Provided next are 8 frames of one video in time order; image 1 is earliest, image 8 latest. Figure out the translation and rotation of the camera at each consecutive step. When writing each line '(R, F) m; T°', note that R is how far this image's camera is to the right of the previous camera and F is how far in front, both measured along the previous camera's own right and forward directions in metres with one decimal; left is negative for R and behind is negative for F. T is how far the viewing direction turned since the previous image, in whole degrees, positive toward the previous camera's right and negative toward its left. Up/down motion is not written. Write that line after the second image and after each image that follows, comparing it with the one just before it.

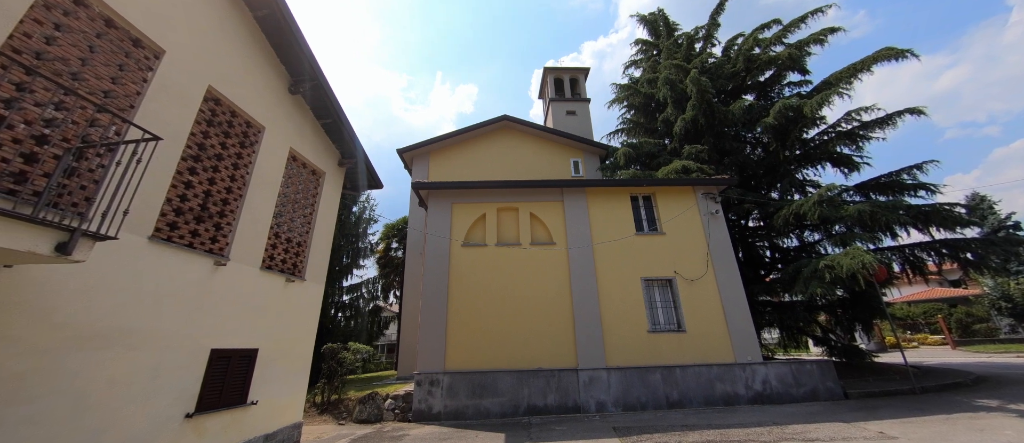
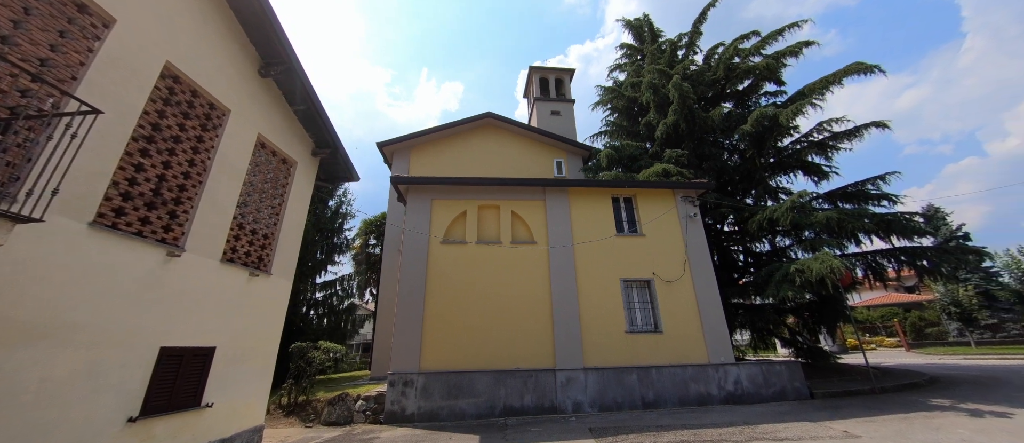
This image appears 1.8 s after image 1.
(0.0, +0.1) m; +3°
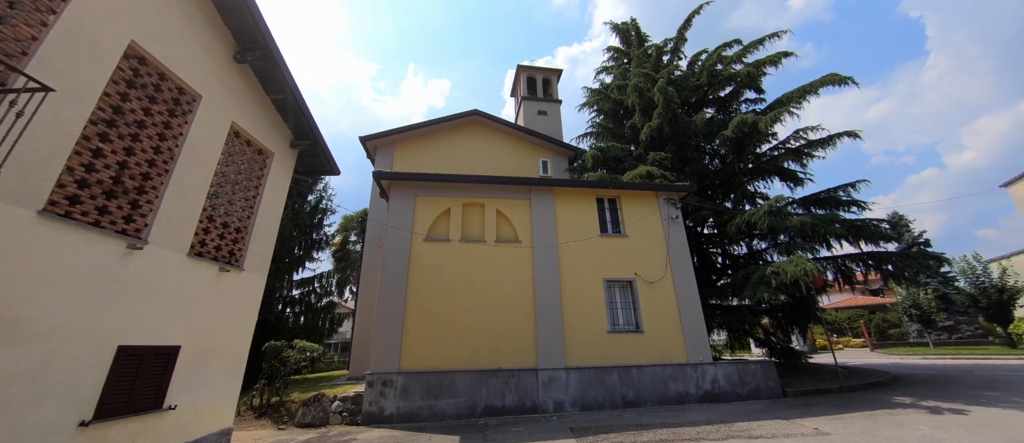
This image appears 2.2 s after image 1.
(0.0, +0.1) m; +3°
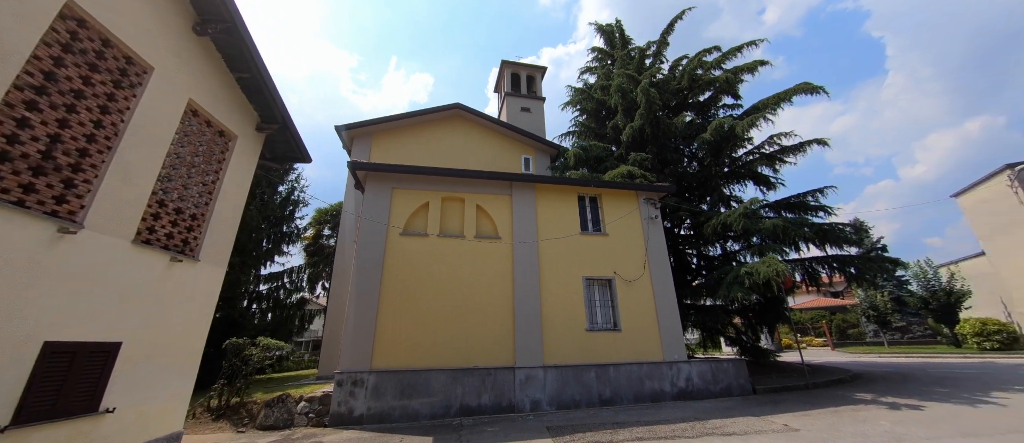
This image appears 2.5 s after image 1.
(0.0, +0.2) m; +3°
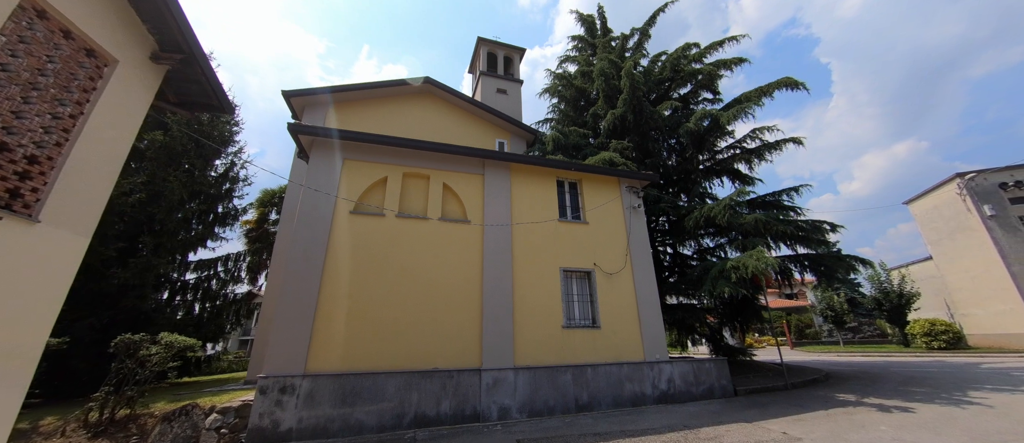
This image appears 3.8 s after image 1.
(0.0, +1.1) m; +5°
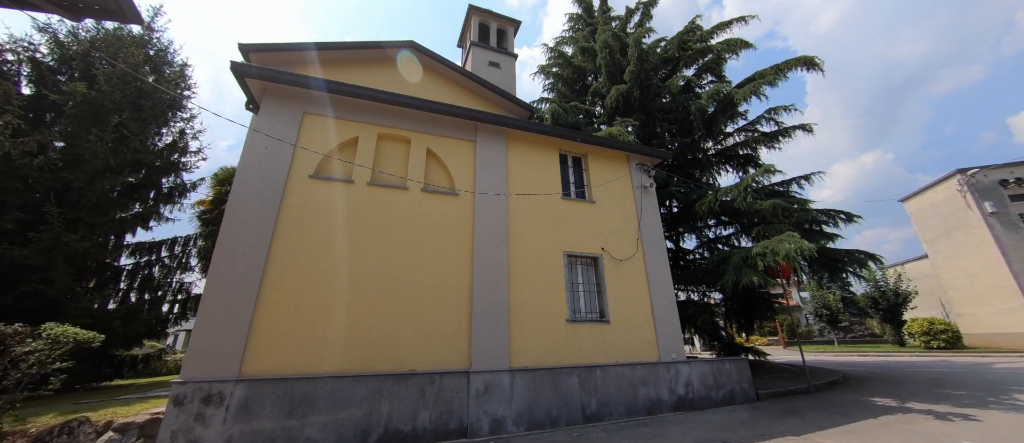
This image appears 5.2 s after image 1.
(-0.2, +1.4) m; +2°
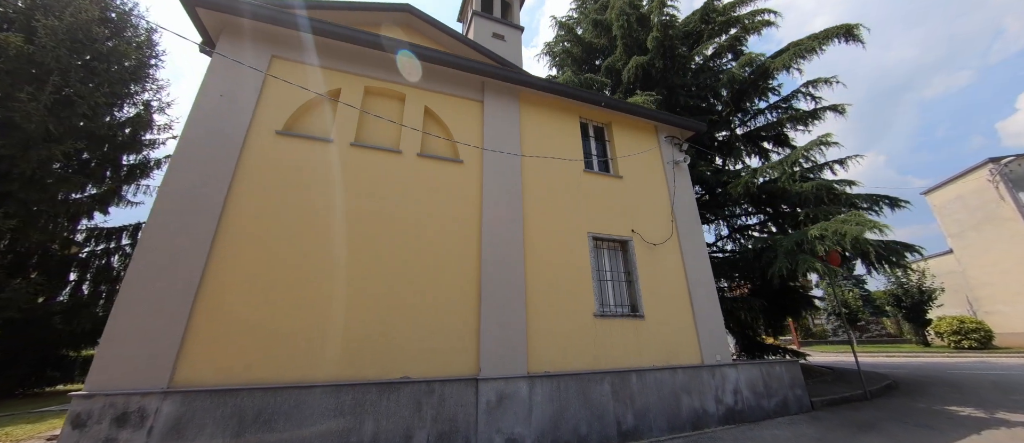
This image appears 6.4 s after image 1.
(-0.3, +1.3) m; 0°
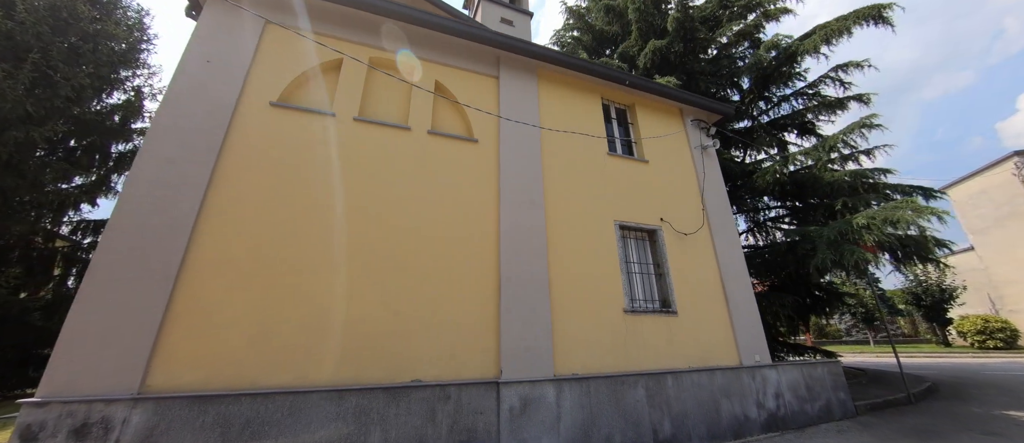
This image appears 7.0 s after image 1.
(-0.3, +0.6) m; 0°
